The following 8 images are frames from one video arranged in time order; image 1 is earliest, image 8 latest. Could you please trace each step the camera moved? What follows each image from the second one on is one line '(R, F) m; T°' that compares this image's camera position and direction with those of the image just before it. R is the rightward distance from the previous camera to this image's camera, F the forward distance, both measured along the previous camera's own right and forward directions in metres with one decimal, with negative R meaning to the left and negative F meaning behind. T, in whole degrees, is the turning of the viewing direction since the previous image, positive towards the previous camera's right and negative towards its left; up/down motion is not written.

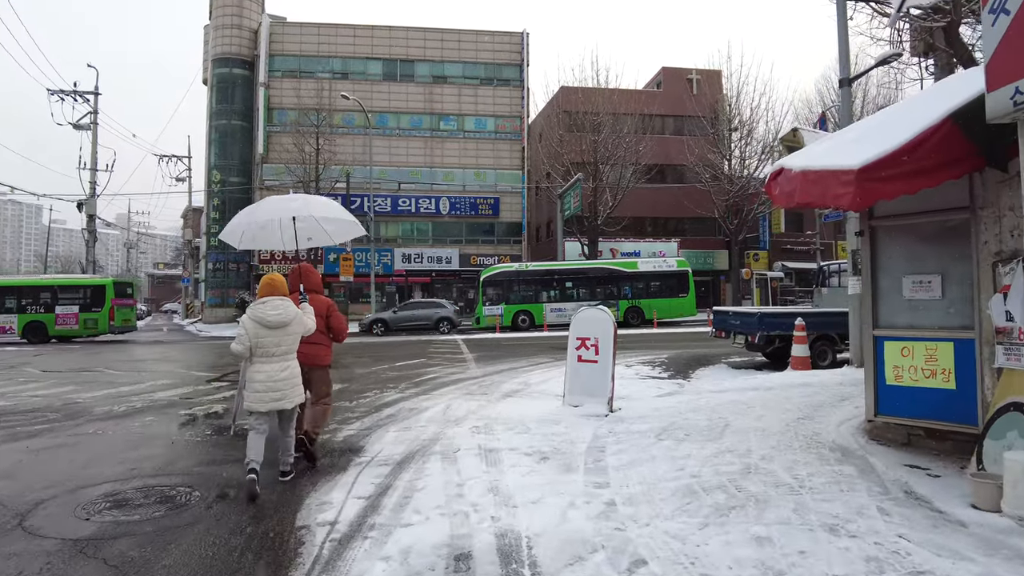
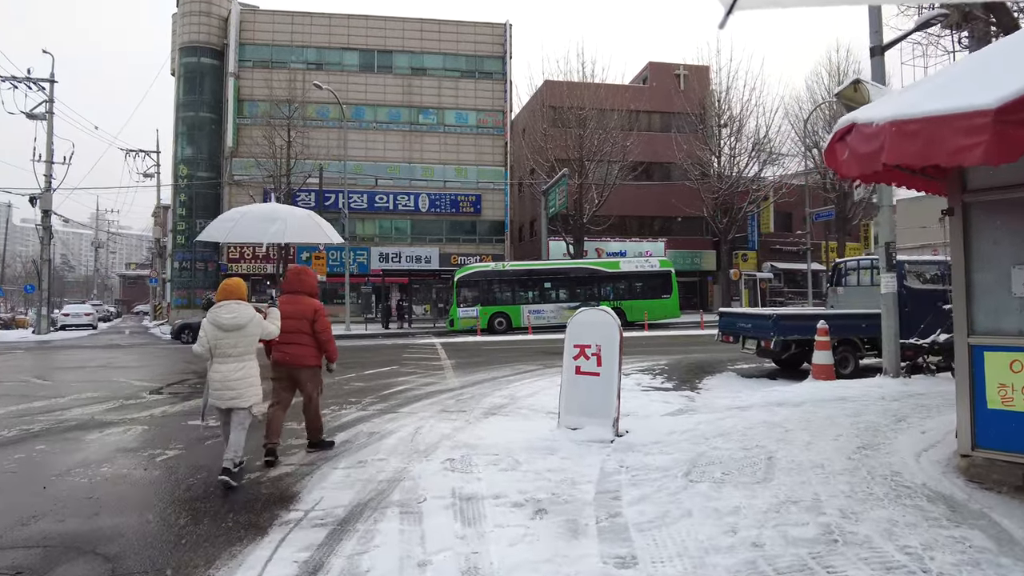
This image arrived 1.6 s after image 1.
(0.0, +1.5) m; +2°
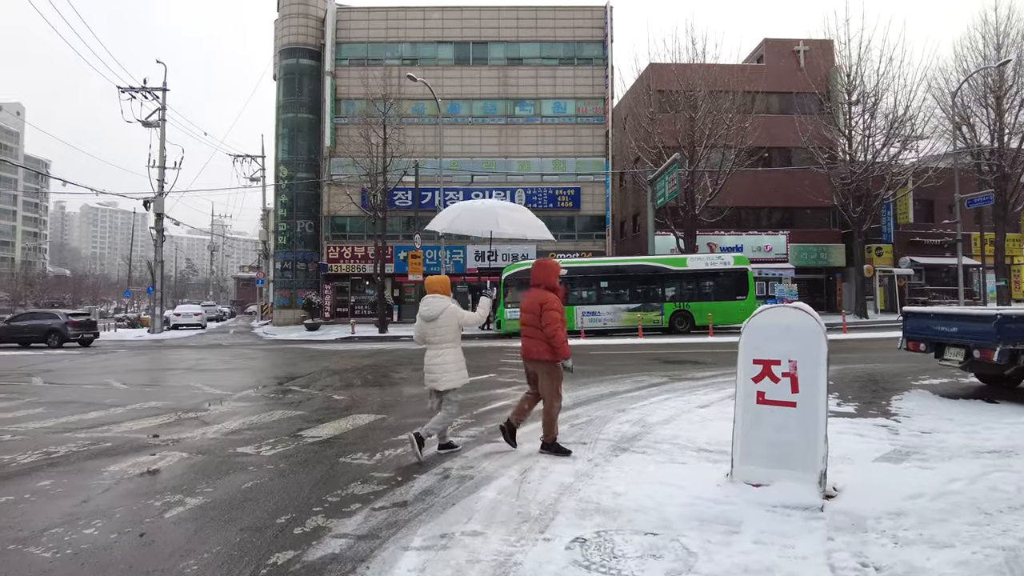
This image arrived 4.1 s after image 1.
(-0.4, +2.0) m; -8°
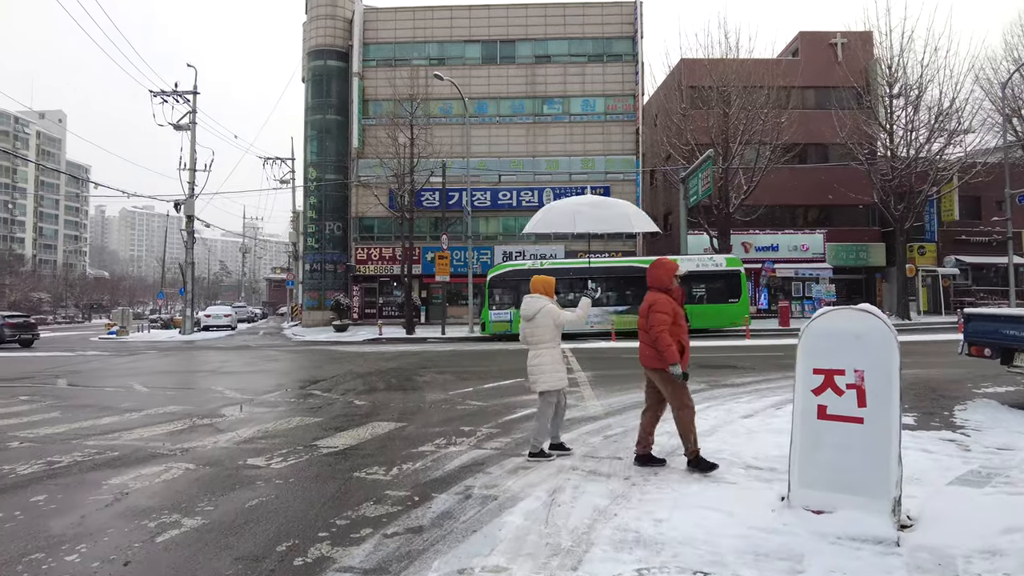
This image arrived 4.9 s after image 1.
(0.0, +0.5) m; -2°
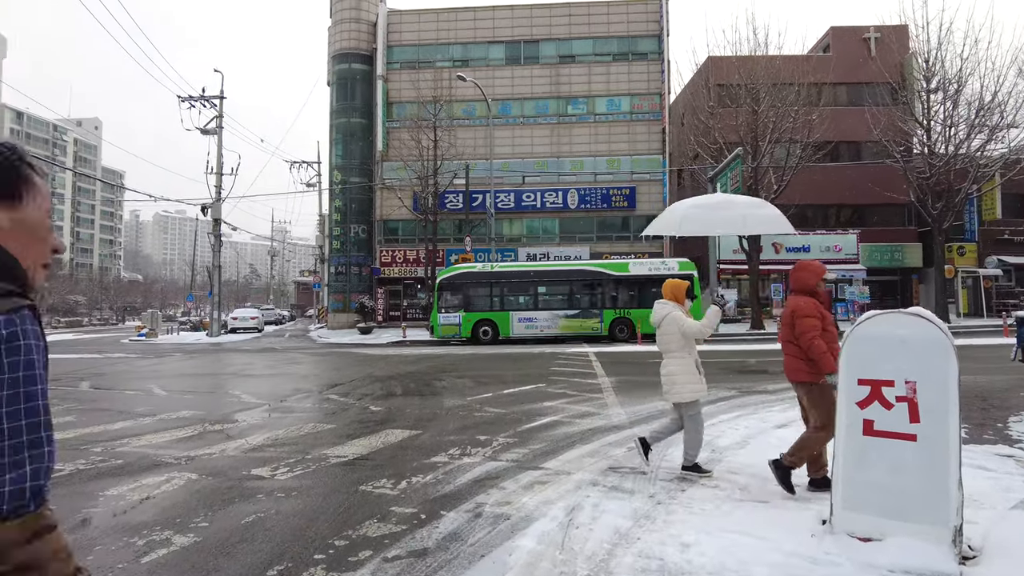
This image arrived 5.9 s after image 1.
(+0.1, +0.3) m; -2°
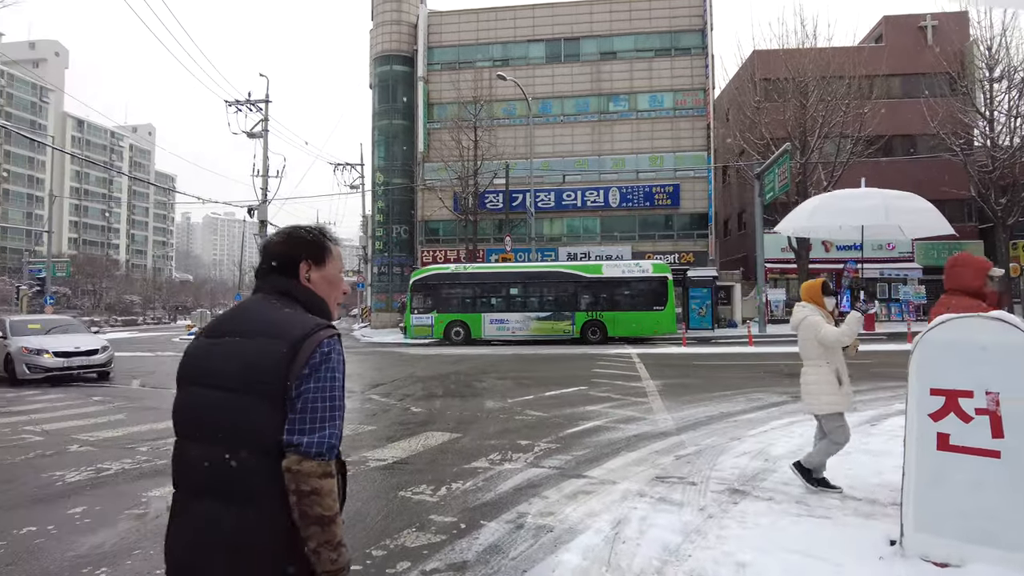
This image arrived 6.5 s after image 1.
(0.0, +0.2) m; -4°
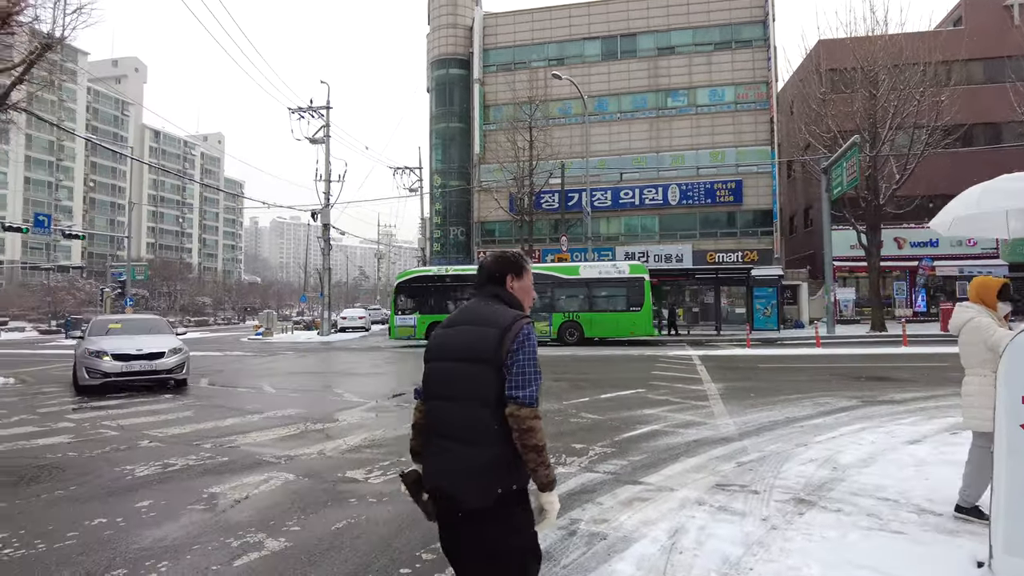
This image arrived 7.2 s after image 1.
(0.0, +0.1) m; -5°
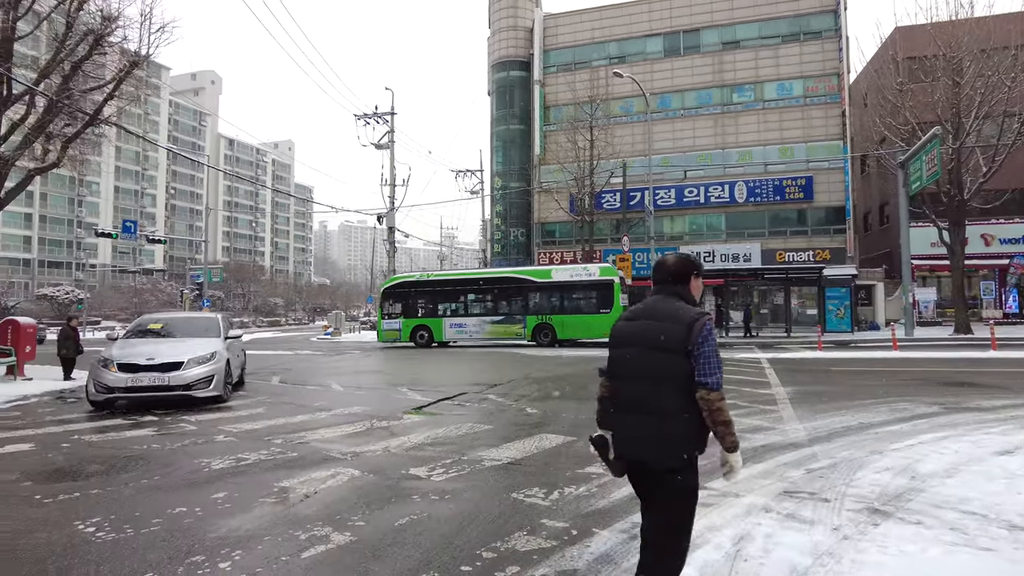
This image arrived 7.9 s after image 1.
(0.0, 0.0) m; -5°
